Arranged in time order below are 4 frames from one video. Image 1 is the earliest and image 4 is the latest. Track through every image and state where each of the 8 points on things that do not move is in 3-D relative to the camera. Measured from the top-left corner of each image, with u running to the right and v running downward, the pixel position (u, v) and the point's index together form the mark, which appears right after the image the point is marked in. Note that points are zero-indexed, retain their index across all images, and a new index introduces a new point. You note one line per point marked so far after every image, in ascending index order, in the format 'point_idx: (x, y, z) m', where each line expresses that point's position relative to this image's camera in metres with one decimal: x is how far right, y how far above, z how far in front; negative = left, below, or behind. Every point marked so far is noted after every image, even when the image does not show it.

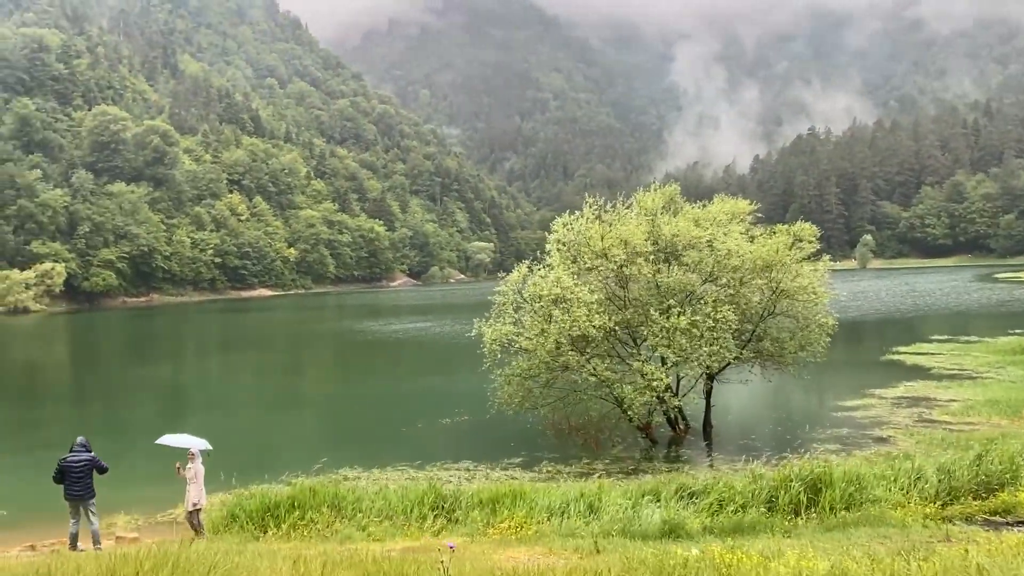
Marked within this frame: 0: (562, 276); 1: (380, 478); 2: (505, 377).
0: (+0.9, +0.2, +15.5) m
1: (-2.1, -3.2, +14.7) m
2: (-0.1, -1.7, +16.3) m
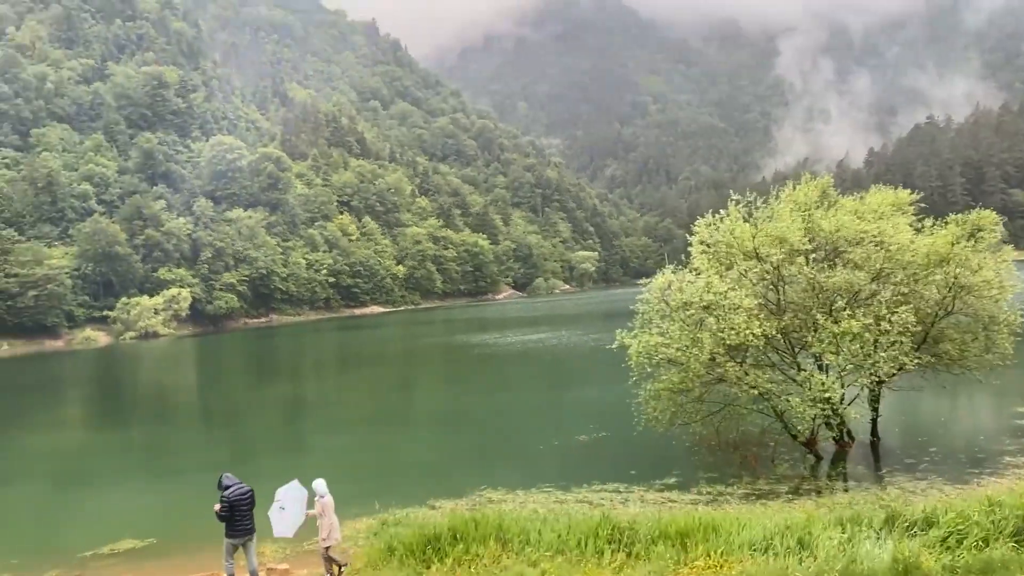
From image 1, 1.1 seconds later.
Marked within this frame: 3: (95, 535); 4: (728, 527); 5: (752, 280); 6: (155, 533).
0: (+3.3, +0.1, +14.4) m
1: (+0.3, -3.4, +13.9) m
2: (+2.5, -1.8, +15.2) m
3: (-8.8, -5.0, +17.7) m
4: (+2.1, -2.3, +8.4) m
5: (+4.1, +0.2, +14.9) m
6: (-7.2, -4.9, +17.6) m
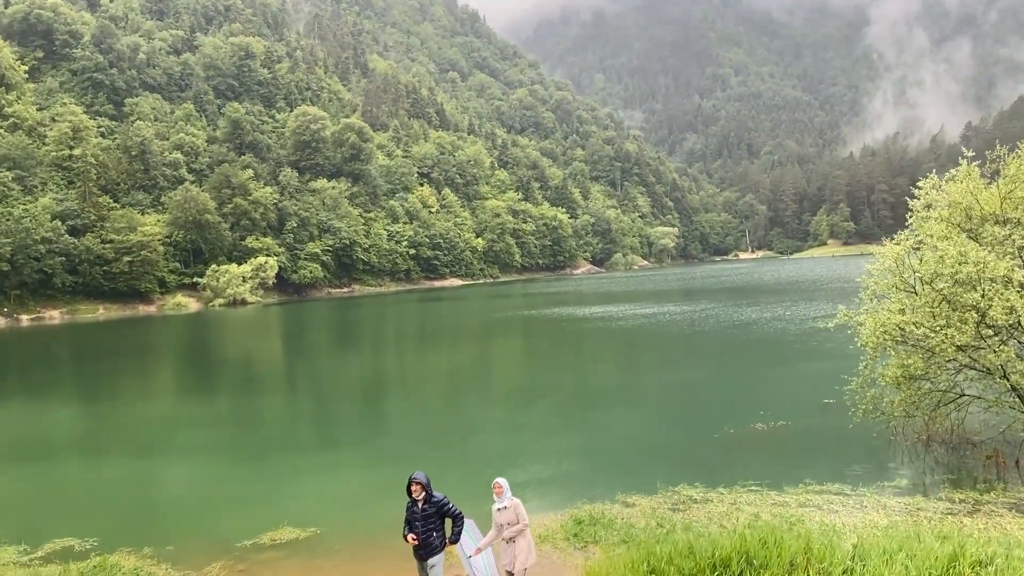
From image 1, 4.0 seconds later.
0: (+6.2, +0.5, +12.1) m
1: (+3.1, -2.9, +12.0) m
2: (+5.4, -1.3, +13.1) m
3: (-5.7, -4.3, +16.5) m
4: (+4.5, -2.0, +6.3) m
5: (+7.1, +0.6, +12.6) m
6: (-4.1, -4.2, +16.3) m
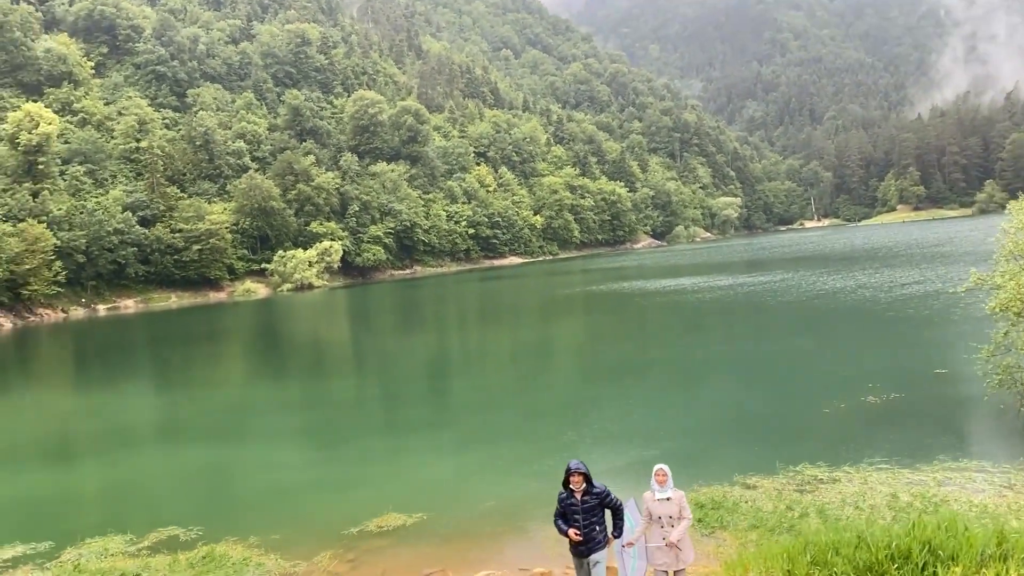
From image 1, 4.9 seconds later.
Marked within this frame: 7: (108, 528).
0: (+7.6, +1.1, +11.0) m
1: (+4.6, -2.5, +11.2) m
2: (+6.9, -0.8, +12.1) m
3: (-3.8, -3.9, +16.3) m
4: (+5.6, -1.7, +5.4) m
5: (+8.4, +1.2, +11.4) m
6: (-2.3, -3.8, +16.0) m
7: (-7.2, -4.2, +15.6) m
